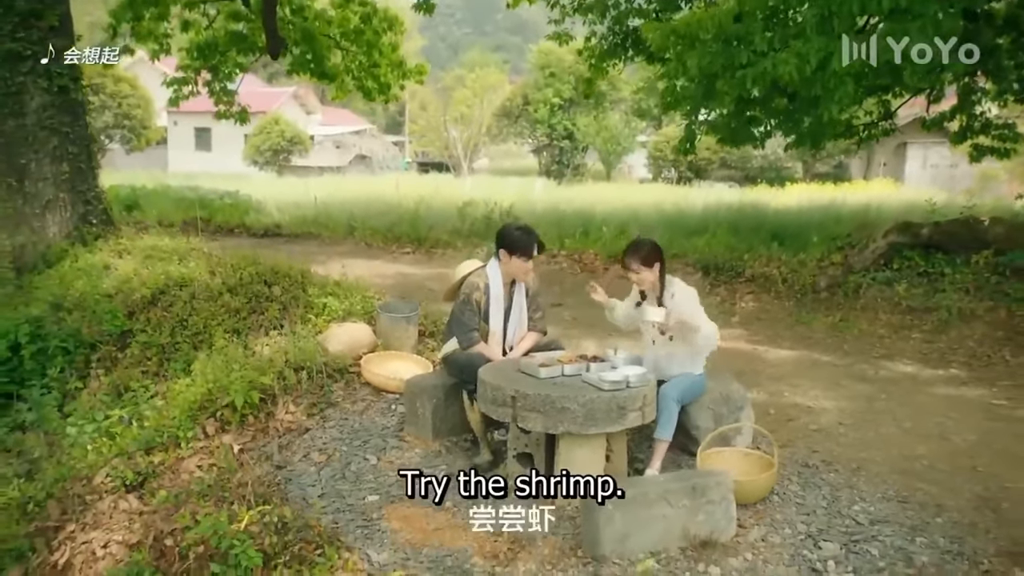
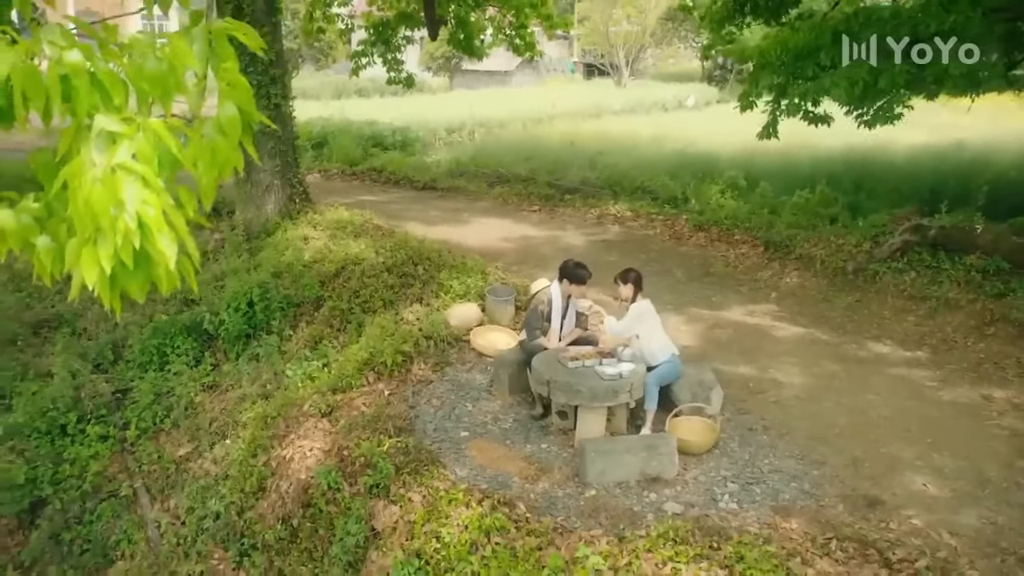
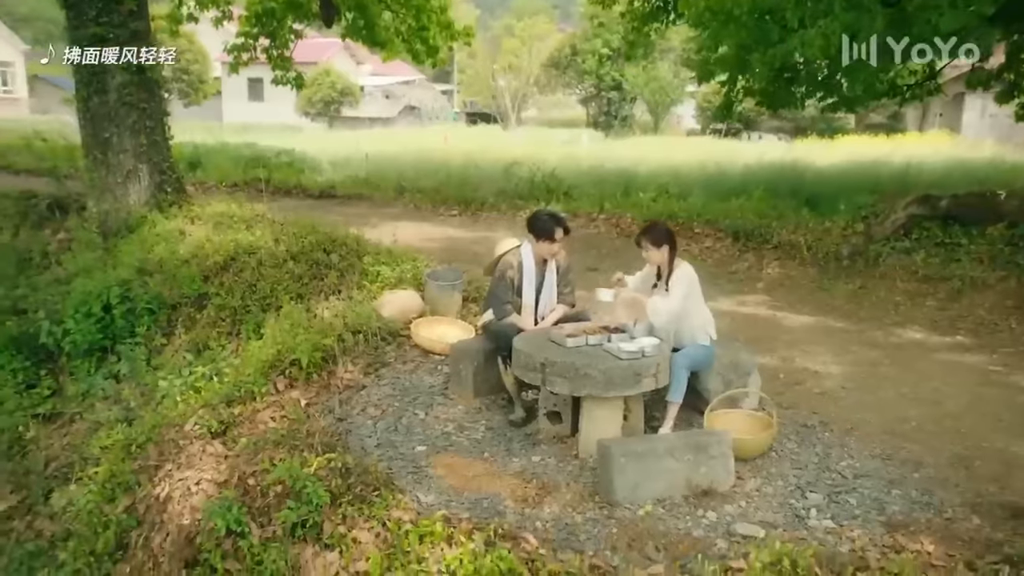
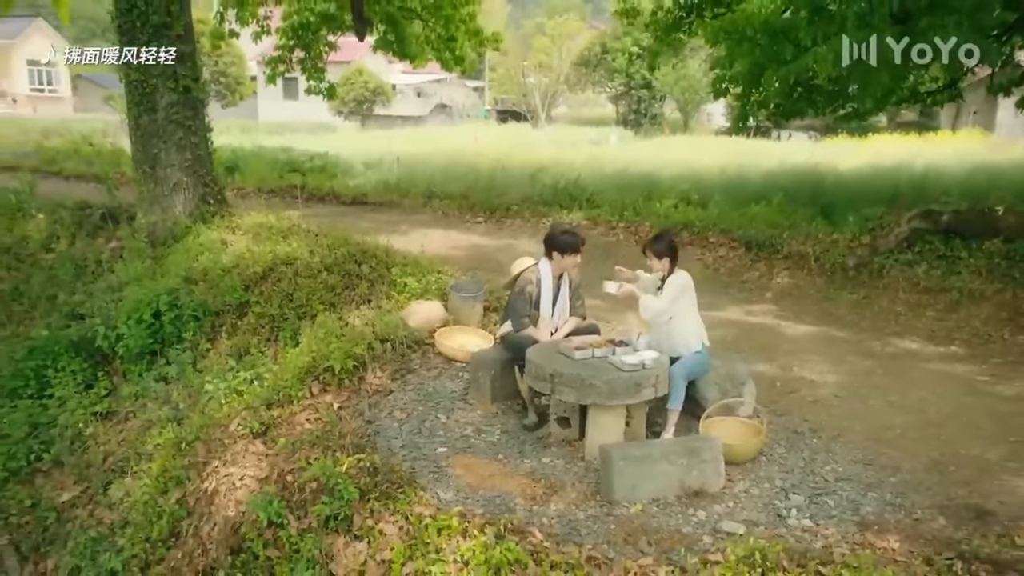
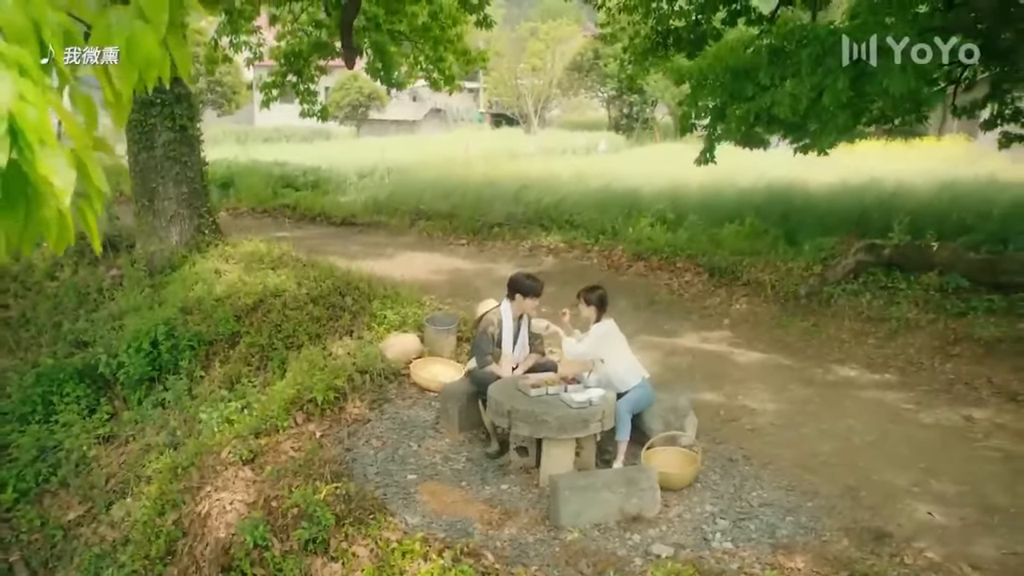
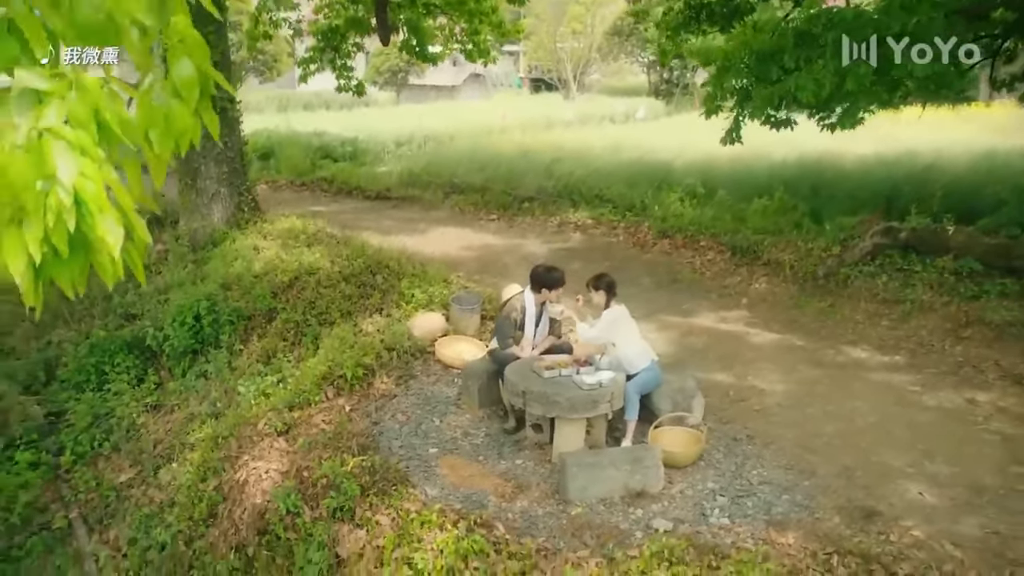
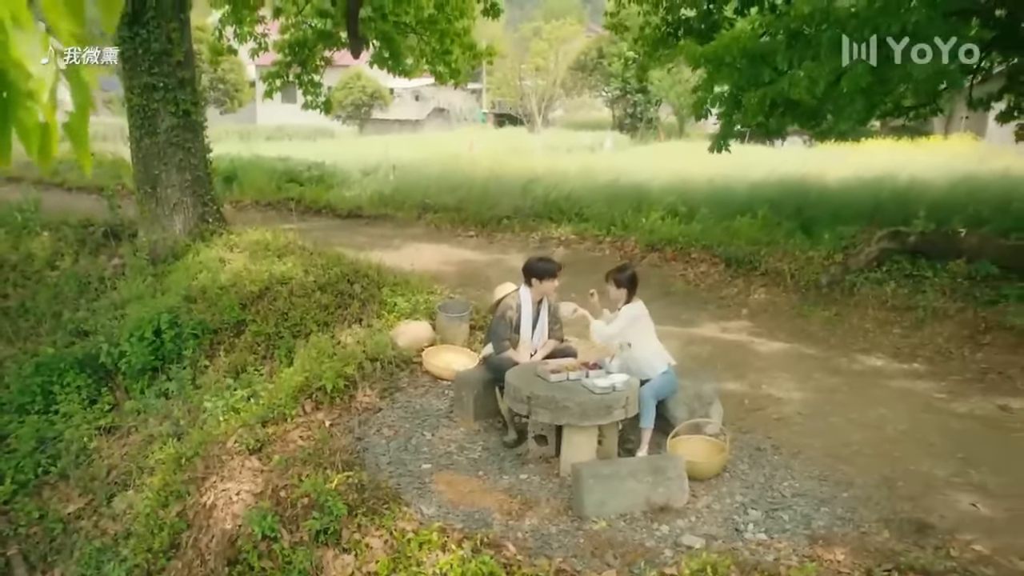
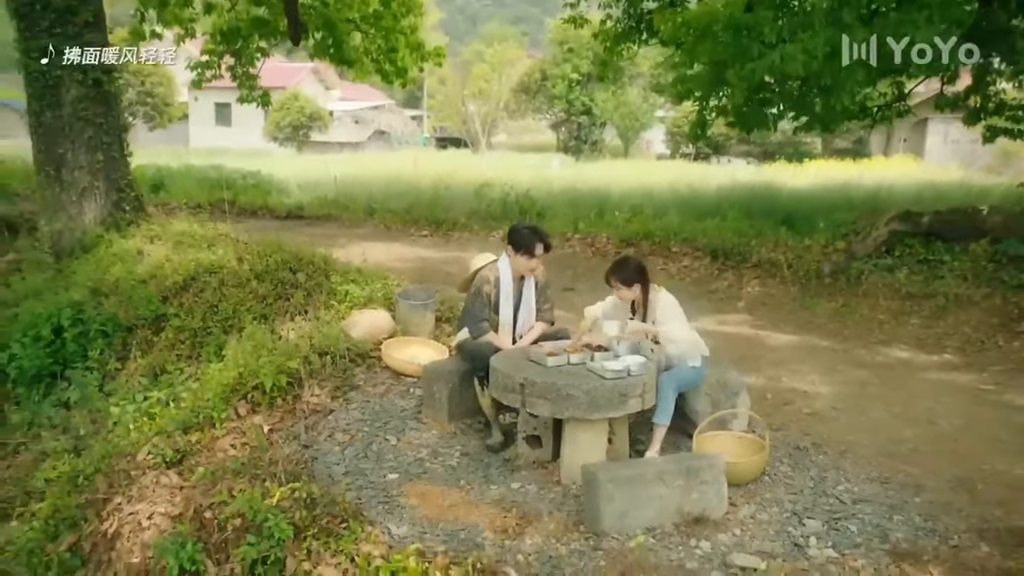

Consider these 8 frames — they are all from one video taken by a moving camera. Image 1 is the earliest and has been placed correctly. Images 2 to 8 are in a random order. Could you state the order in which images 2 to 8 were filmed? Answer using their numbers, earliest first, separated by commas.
8, 3, 4, 7, 5, 6, 2
